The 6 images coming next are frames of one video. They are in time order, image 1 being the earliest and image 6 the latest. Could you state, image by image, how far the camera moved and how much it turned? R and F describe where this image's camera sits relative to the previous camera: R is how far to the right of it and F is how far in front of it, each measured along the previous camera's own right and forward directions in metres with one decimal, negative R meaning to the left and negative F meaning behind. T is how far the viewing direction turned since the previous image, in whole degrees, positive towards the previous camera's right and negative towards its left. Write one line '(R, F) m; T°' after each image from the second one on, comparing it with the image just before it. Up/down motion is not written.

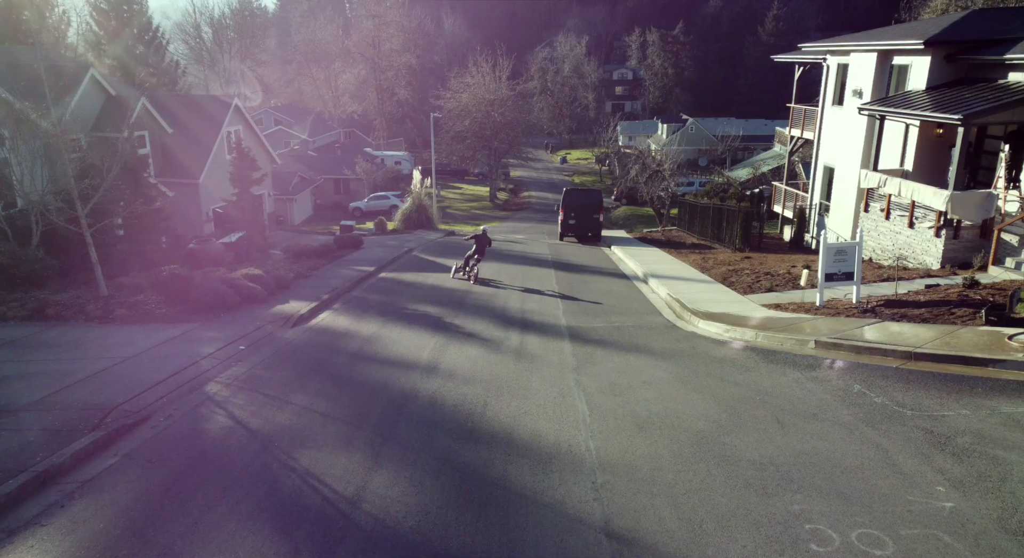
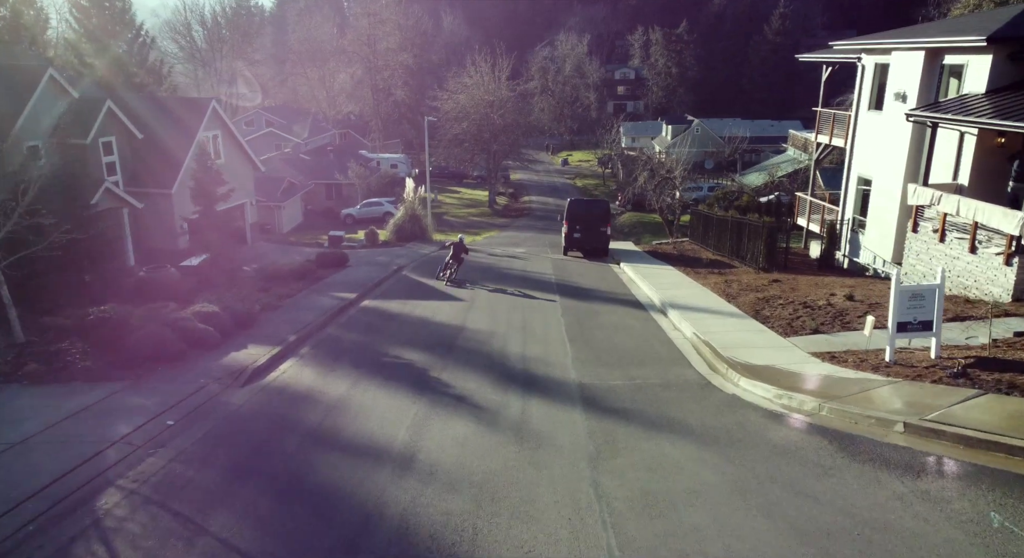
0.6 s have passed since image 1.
(0.0, +2.0) m; 0°
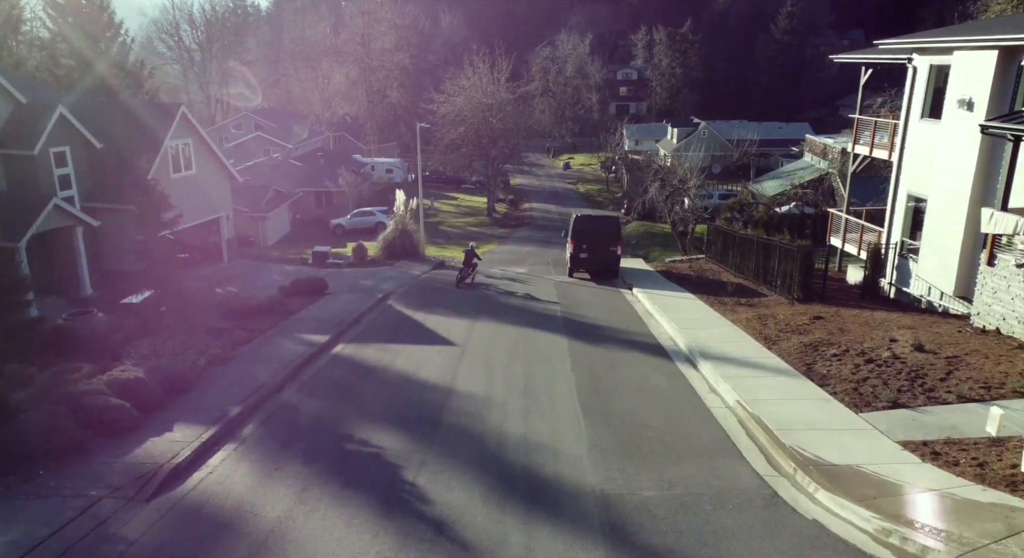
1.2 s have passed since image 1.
(0.0, +2.3) m; 0°
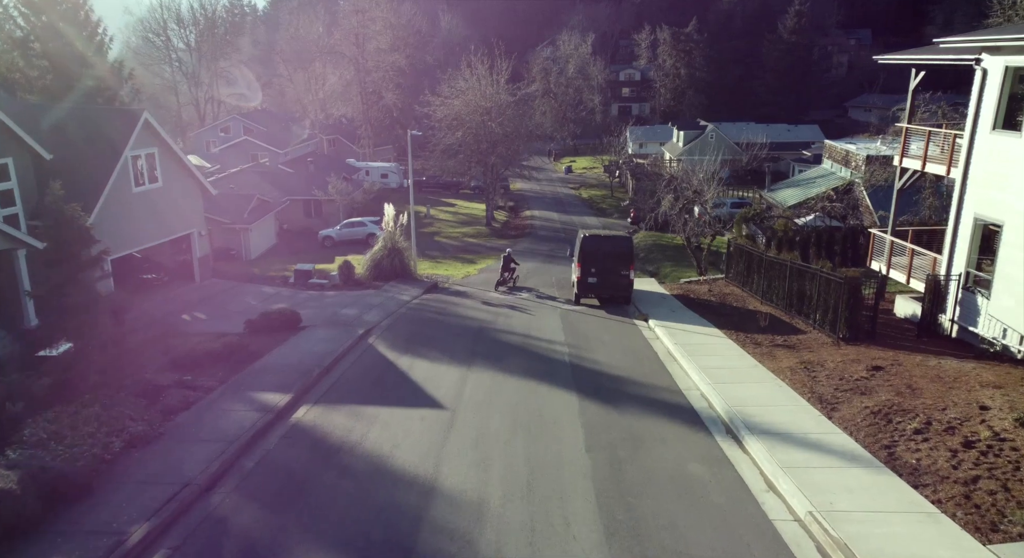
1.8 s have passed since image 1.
(0.0, +2.3) m; 0°
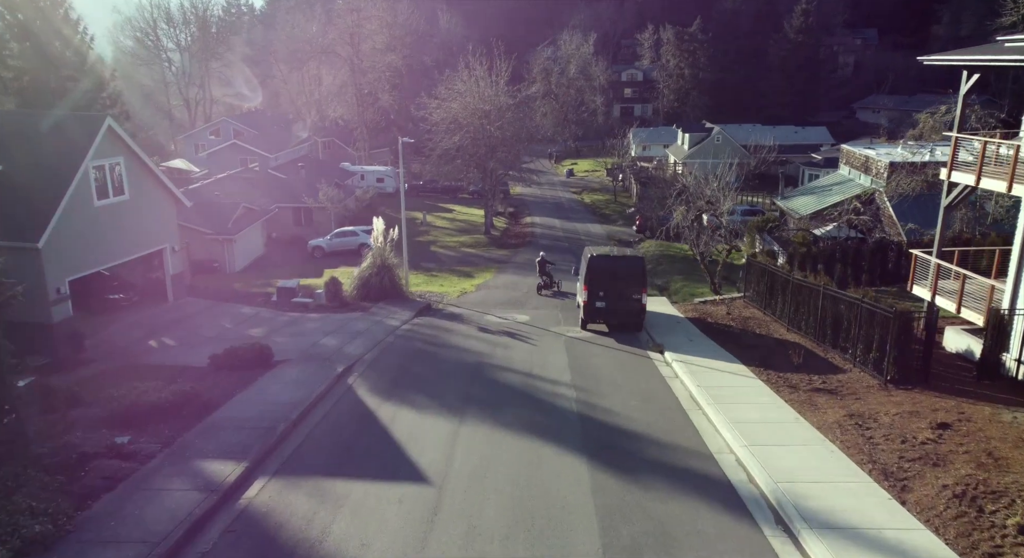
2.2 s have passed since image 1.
(0.0, +1.9) m; 0°
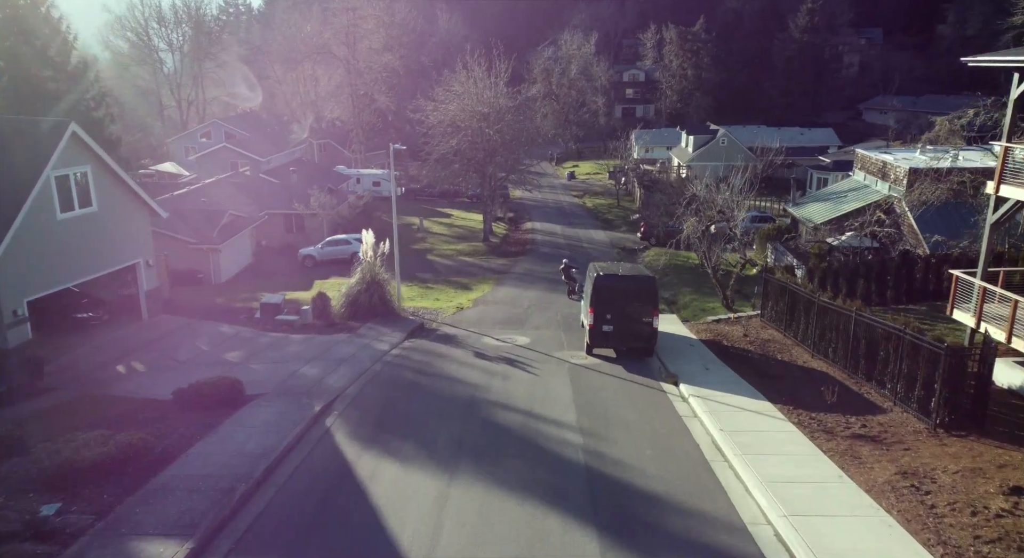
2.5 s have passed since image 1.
(0.0, +1.5) m; 0°
